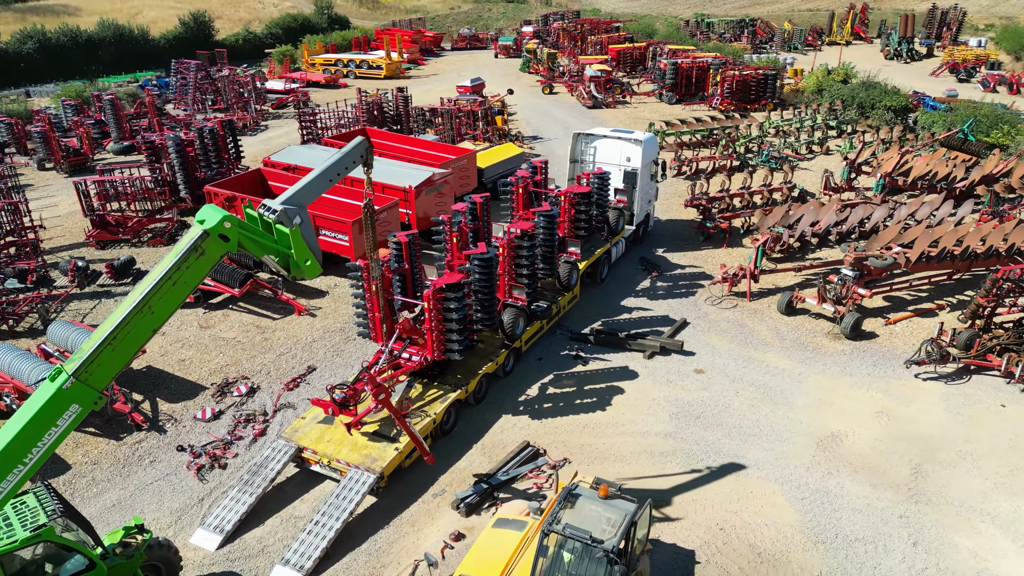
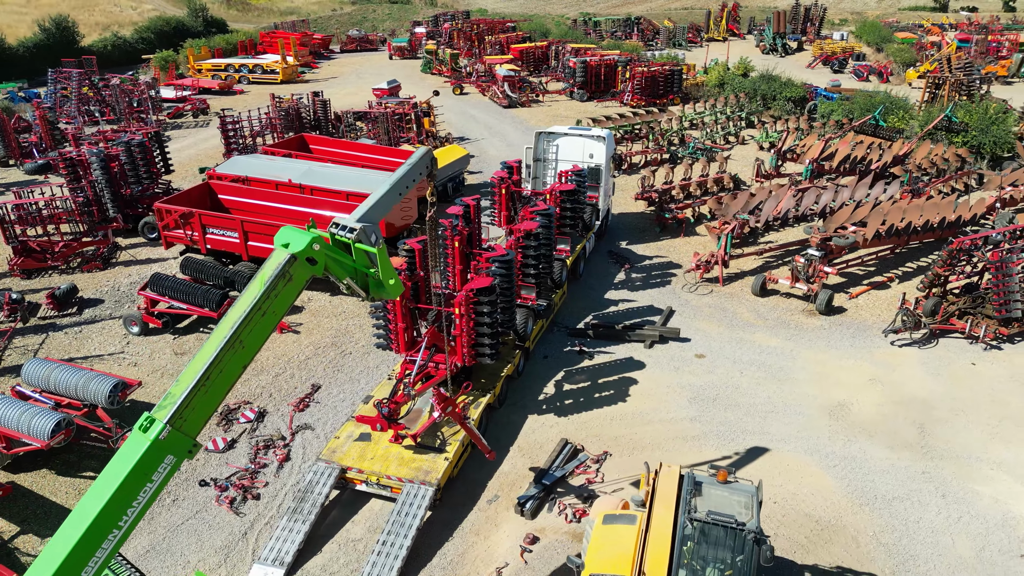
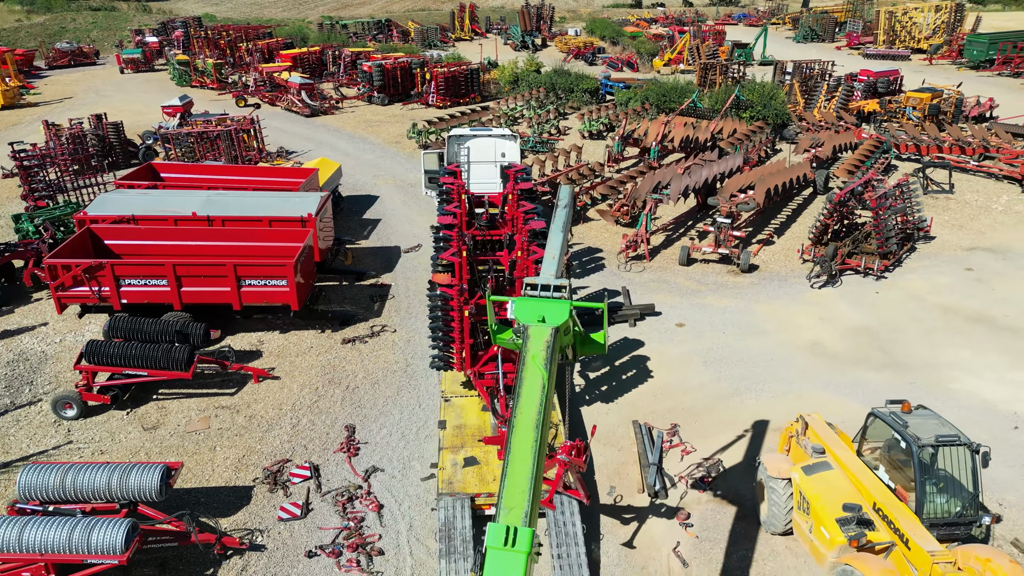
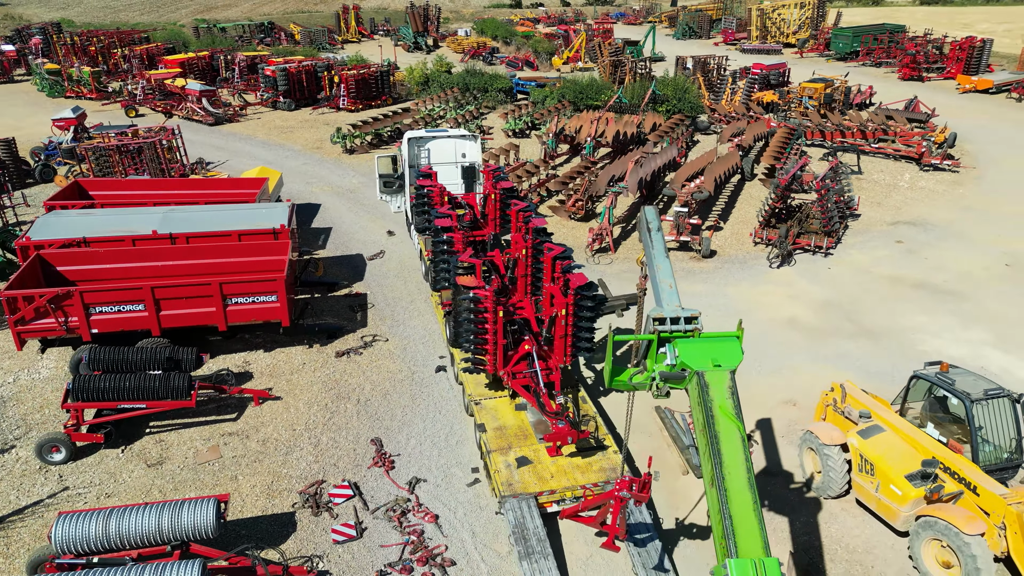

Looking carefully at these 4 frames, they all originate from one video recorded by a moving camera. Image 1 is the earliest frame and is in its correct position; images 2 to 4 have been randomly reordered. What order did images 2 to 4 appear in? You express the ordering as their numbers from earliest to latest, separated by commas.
2, 3, 4
